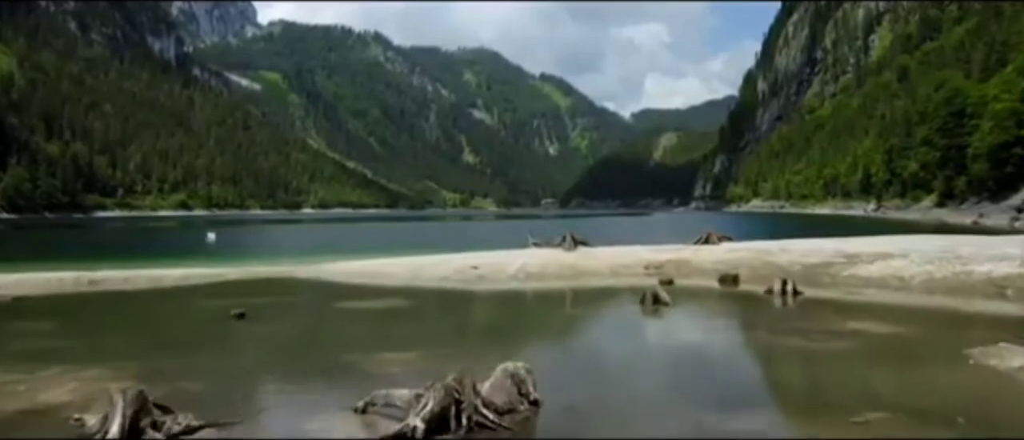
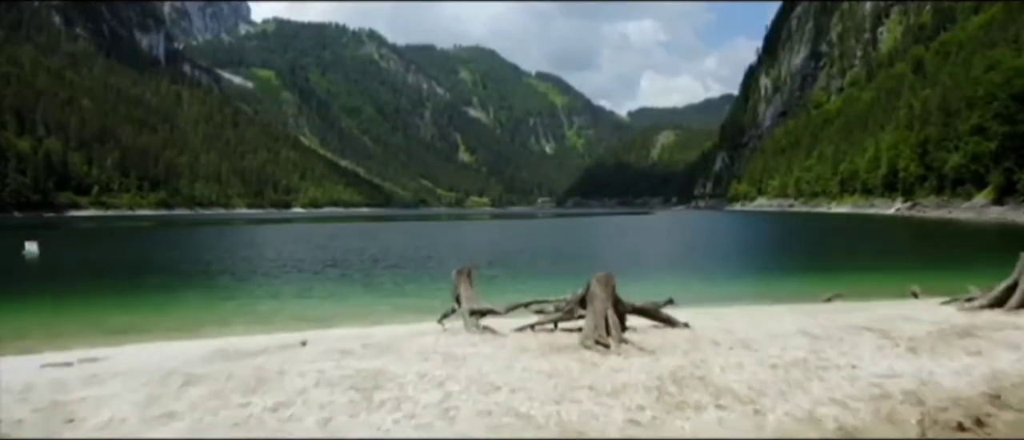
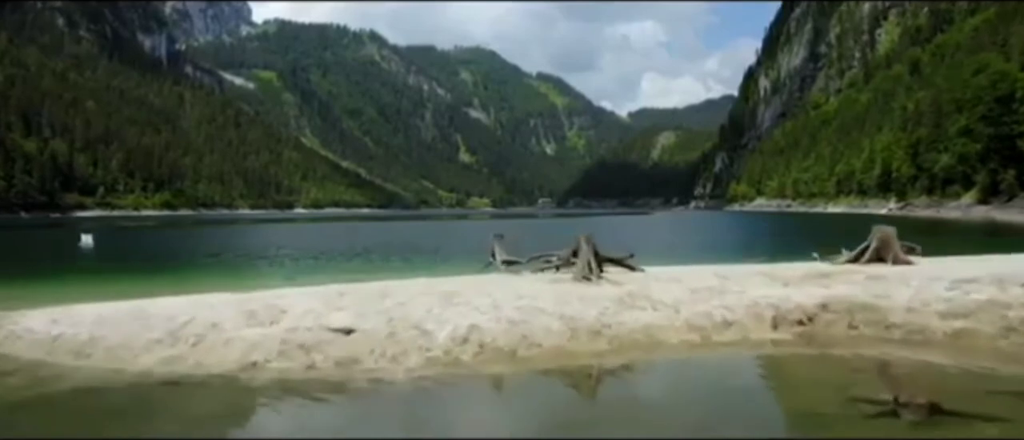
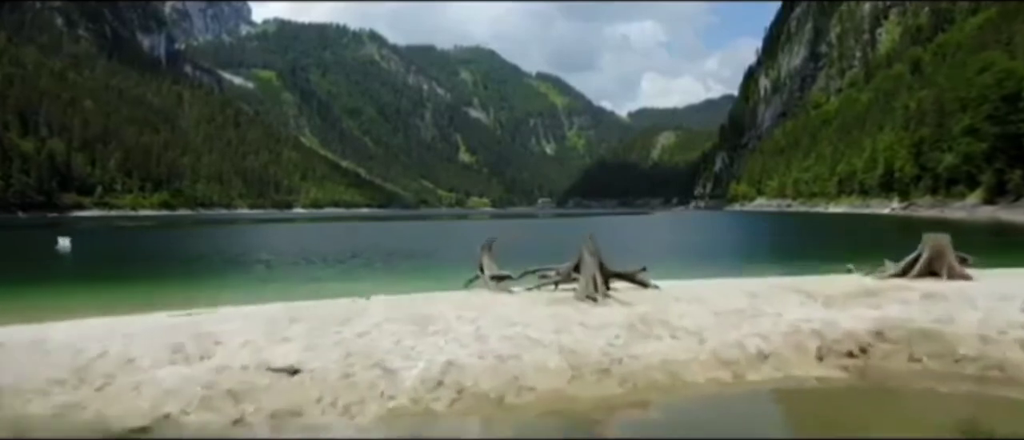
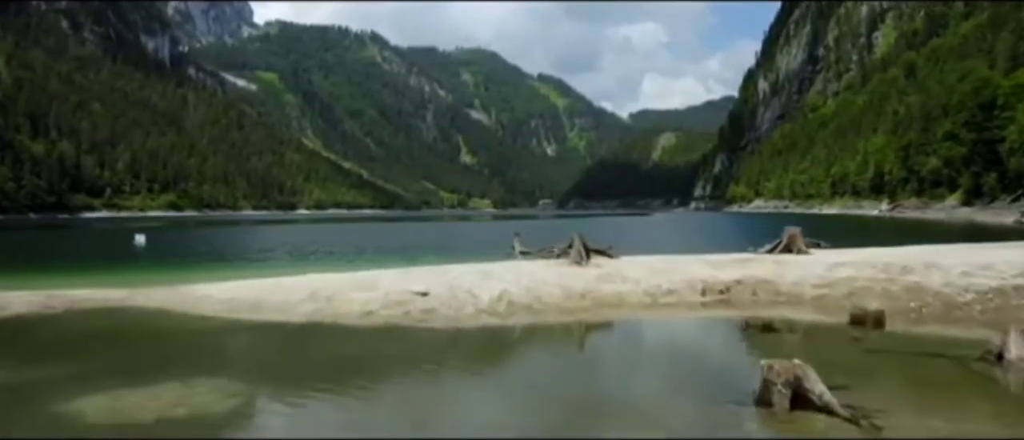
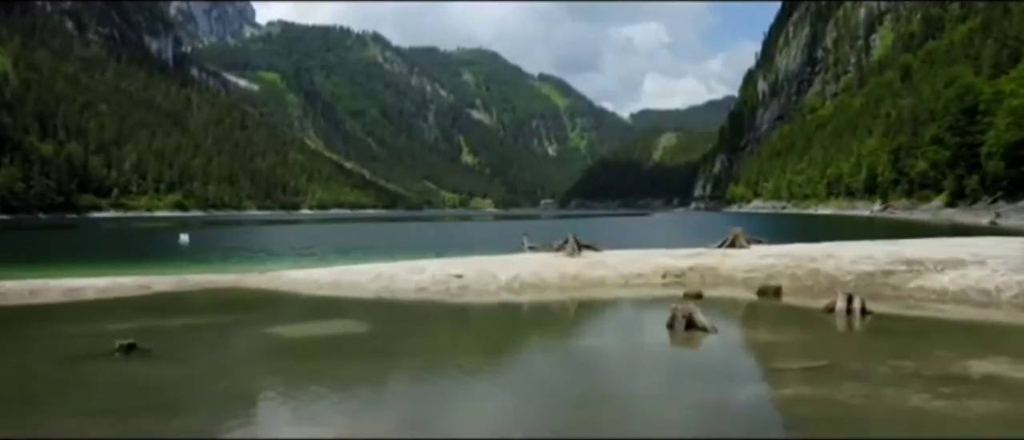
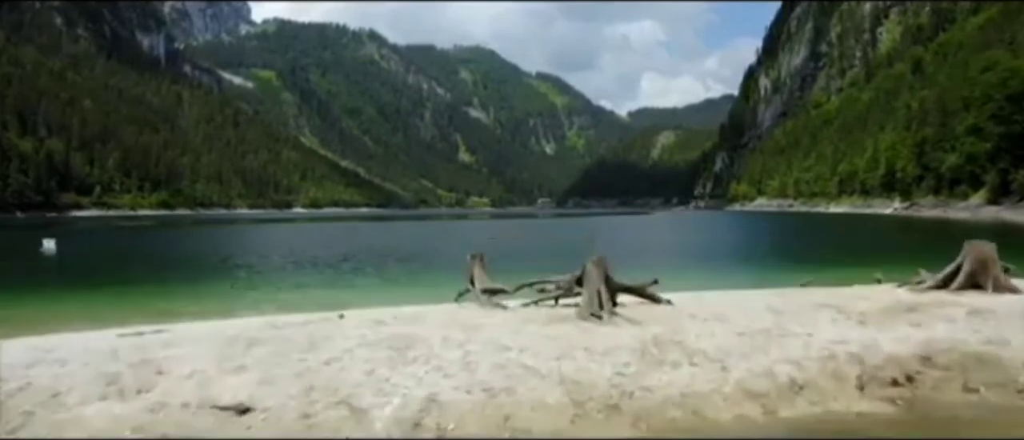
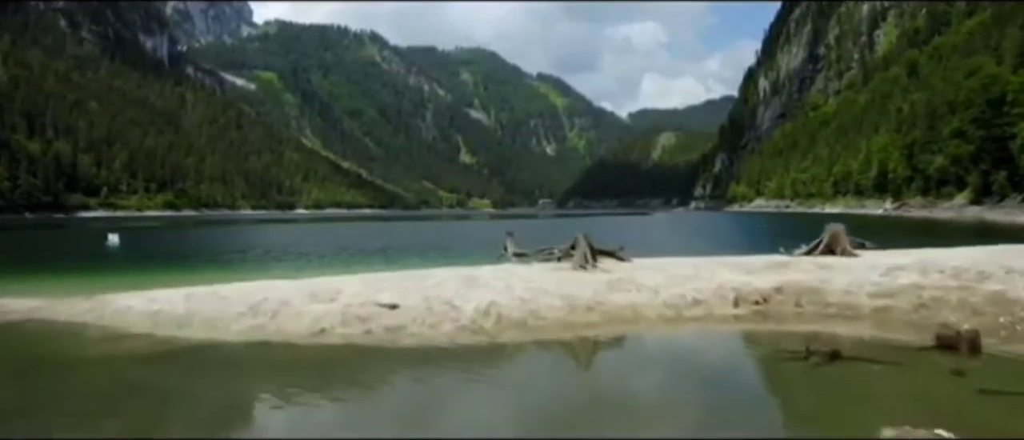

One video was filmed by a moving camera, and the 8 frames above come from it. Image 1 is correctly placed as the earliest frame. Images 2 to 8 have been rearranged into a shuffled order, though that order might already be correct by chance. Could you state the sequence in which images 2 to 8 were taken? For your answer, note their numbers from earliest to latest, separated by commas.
6, 5, 8, 3, 4, 7, 2
